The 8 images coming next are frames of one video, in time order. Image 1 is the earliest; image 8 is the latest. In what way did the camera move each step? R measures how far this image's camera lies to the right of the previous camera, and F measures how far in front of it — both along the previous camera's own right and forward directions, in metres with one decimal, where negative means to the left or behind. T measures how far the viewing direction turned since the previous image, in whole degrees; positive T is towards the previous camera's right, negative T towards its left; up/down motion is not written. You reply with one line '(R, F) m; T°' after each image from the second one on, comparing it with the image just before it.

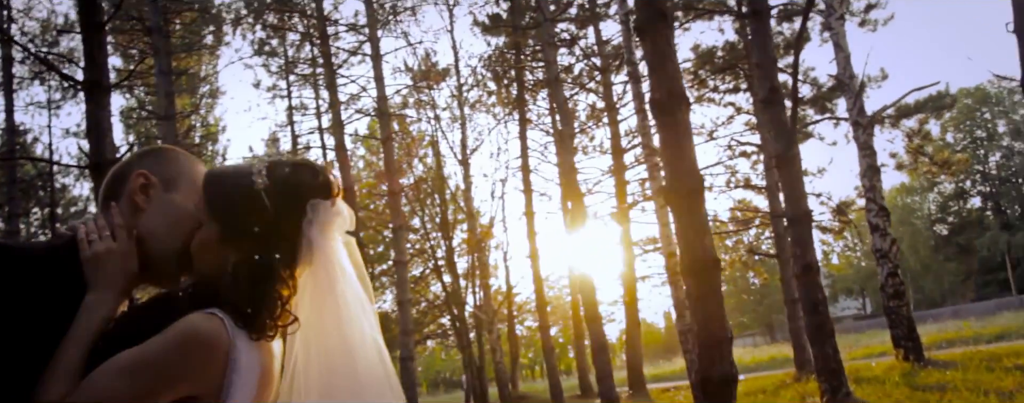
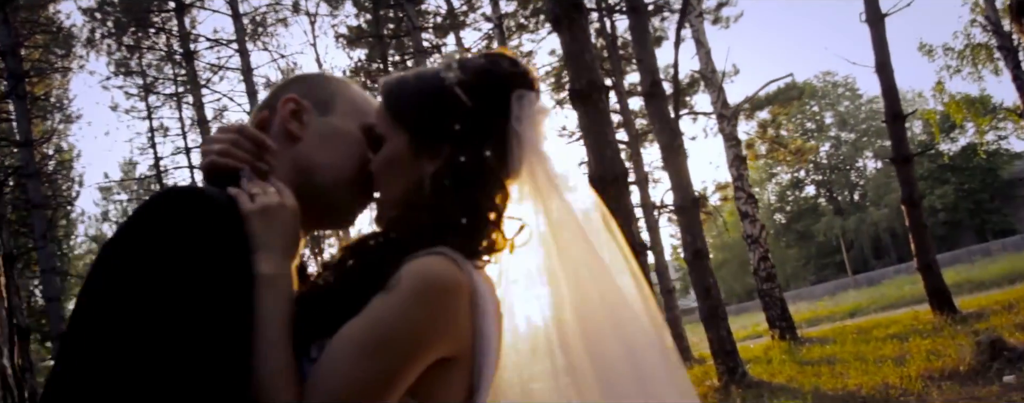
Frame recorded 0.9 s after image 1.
(-0.5, -0.1) m; +8°
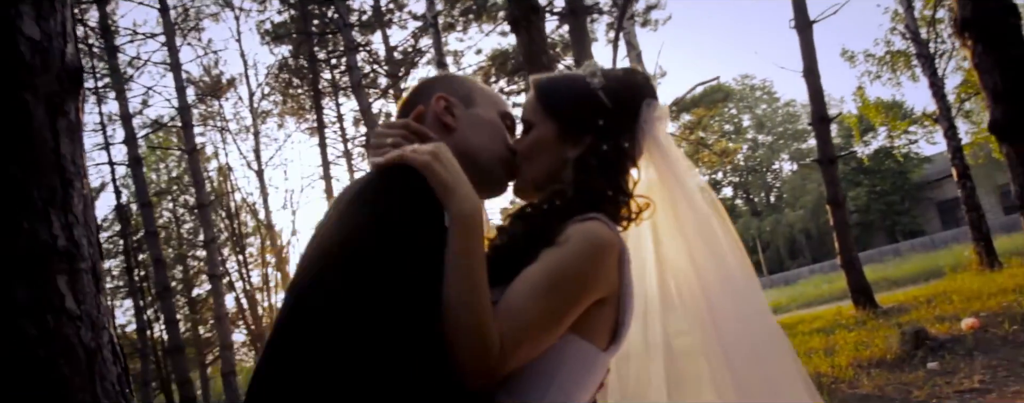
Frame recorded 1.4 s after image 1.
(-0.3, -0.3) m; +4°
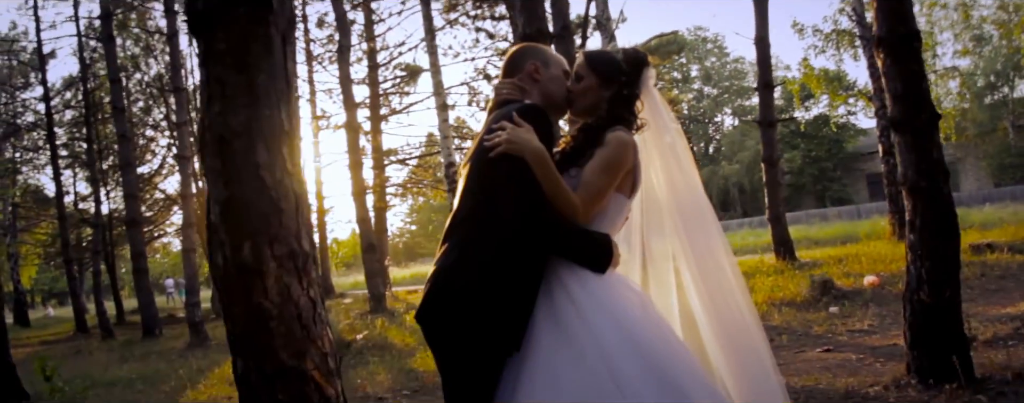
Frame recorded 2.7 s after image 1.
(-0.4, -1.3) m; +4°
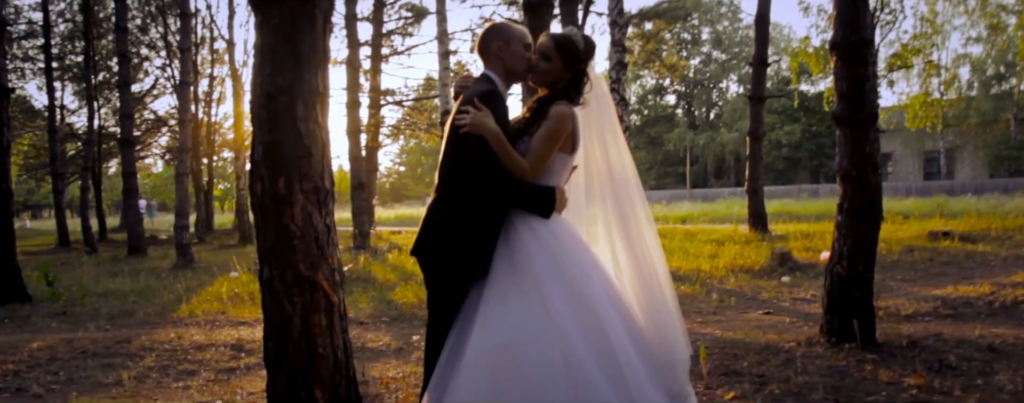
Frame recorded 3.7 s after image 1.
(+0.1, -1.0) m; 0°
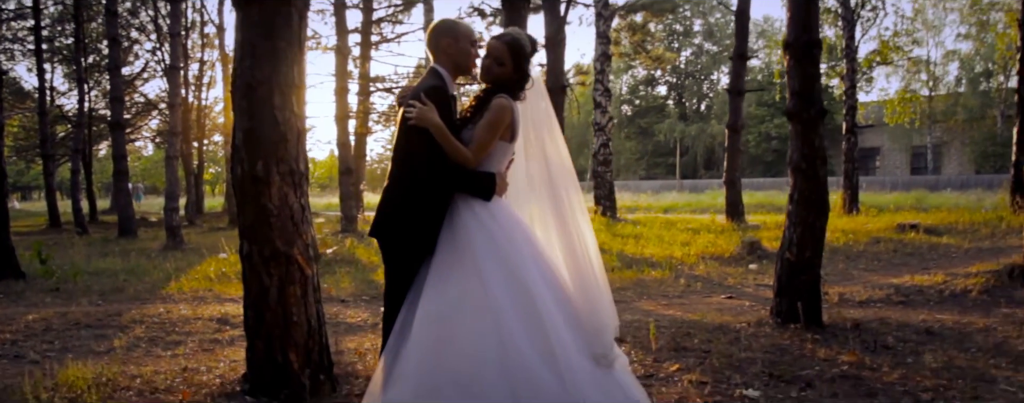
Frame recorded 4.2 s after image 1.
(+0.2, -0.4) m; 0°
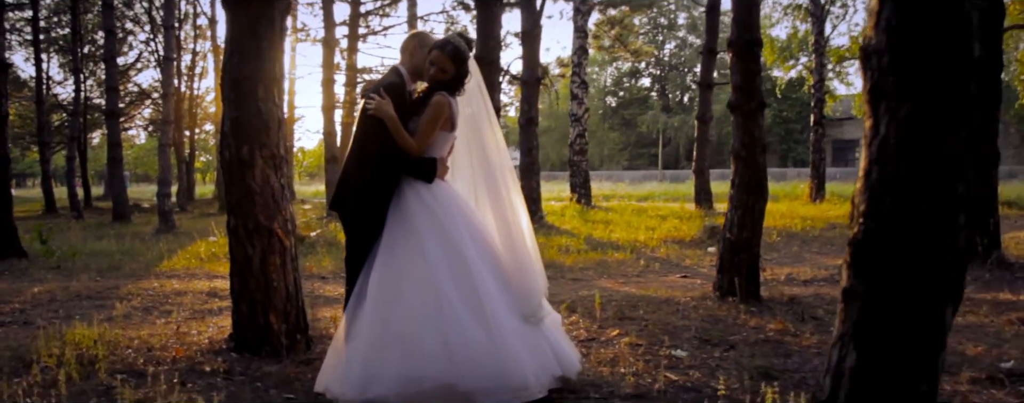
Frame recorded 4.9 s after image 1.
(+0.2, -0.6) m; +1°
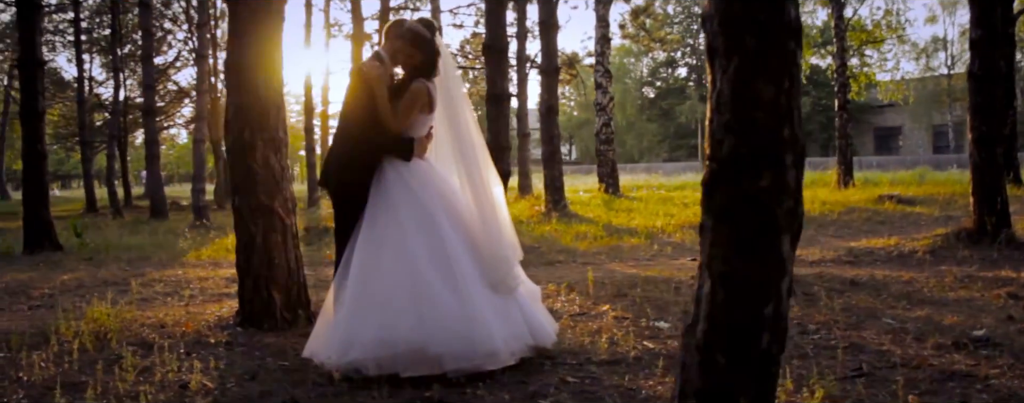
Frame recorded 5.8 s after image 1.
(+0.3, -0.3) m; -2°
